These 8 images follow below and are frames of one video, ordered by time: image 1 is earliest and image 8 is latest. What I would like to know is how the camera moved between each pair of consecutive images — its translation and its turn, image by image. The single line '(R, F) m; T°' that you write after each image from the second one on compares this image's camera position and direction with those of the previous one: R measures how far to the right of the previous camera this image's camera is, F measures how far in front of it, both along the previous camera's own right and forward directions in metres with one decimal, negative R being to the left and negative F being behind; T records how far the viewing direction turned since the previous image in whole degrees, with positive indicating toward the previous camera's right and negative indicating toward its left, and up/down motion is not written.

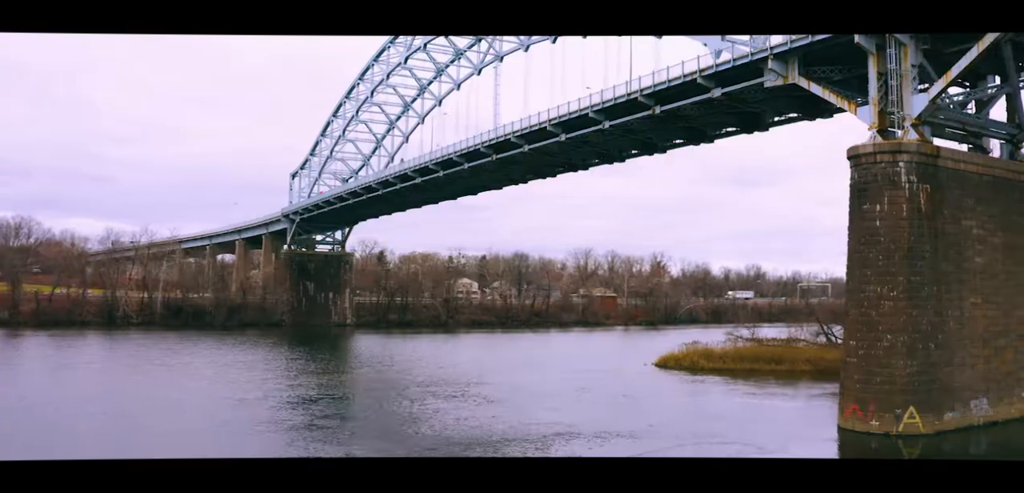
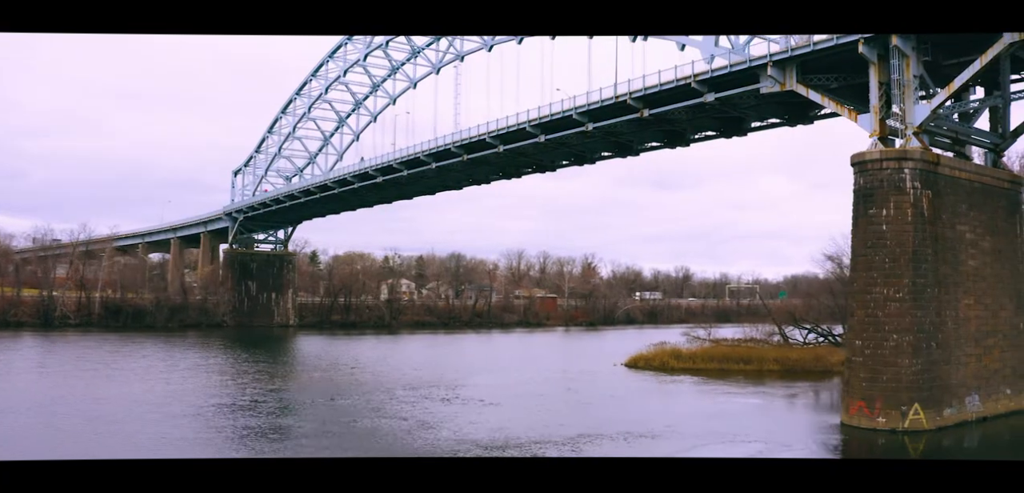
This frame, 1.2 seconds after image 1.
(-1.8, +0.2) m; +6°
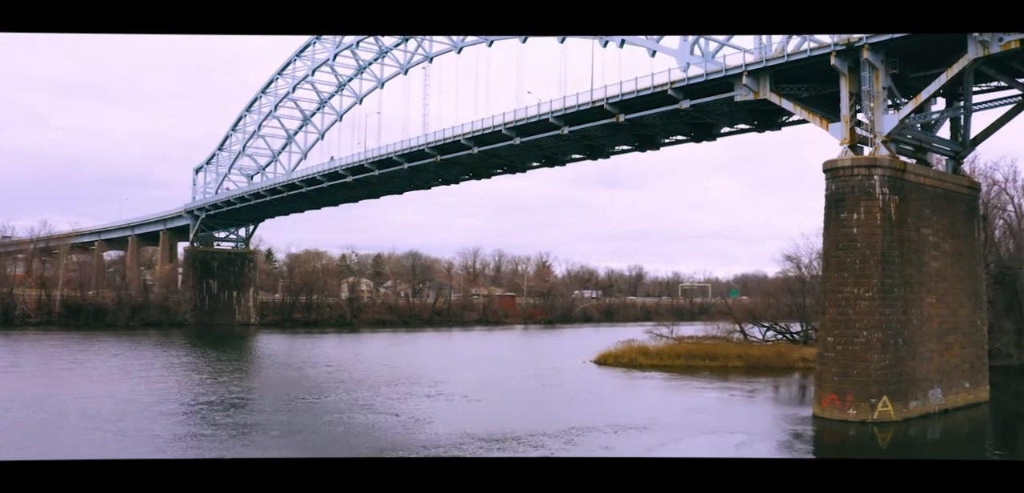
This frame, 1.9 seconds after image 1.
(-0.8, -0.5) m; +4°
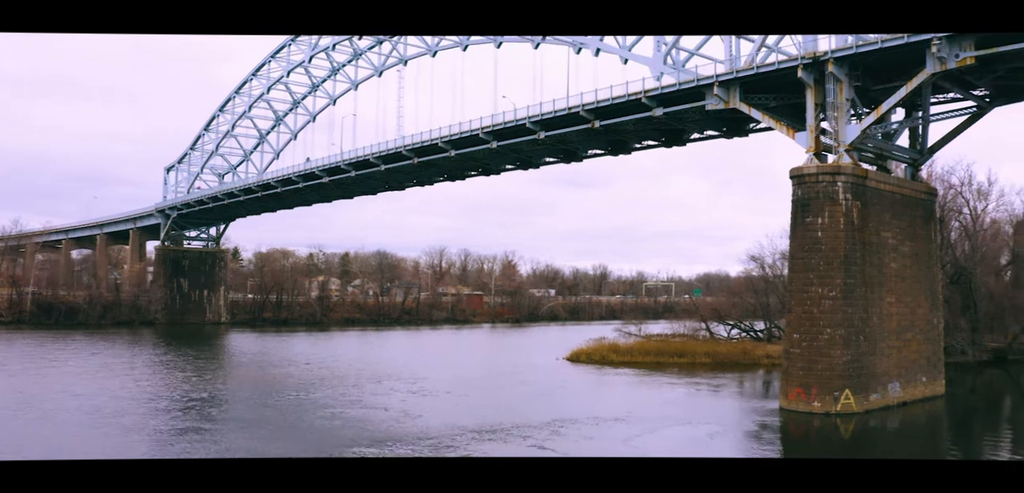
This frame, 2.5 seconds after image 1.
(-0.5, -0.7) m; +3°
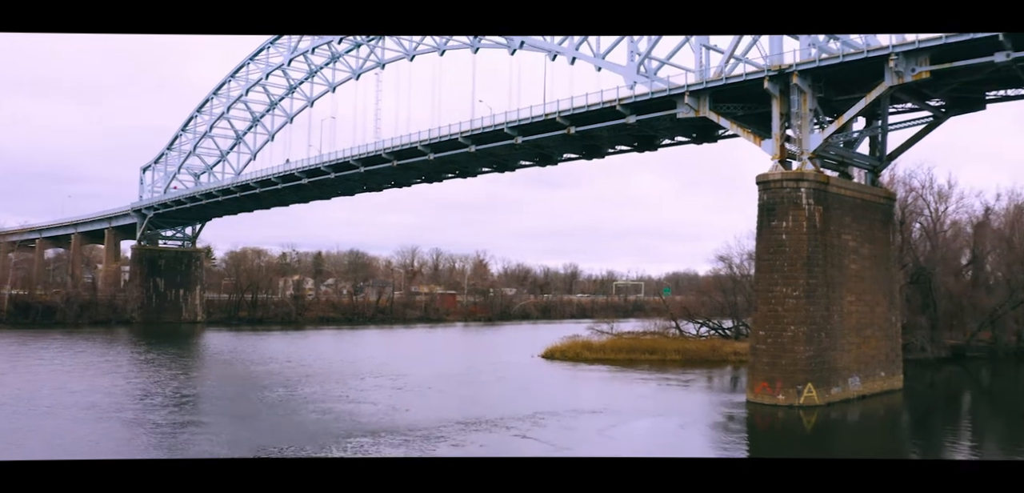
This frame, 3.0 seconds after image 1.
(-0.3, -0.8) m; +2°
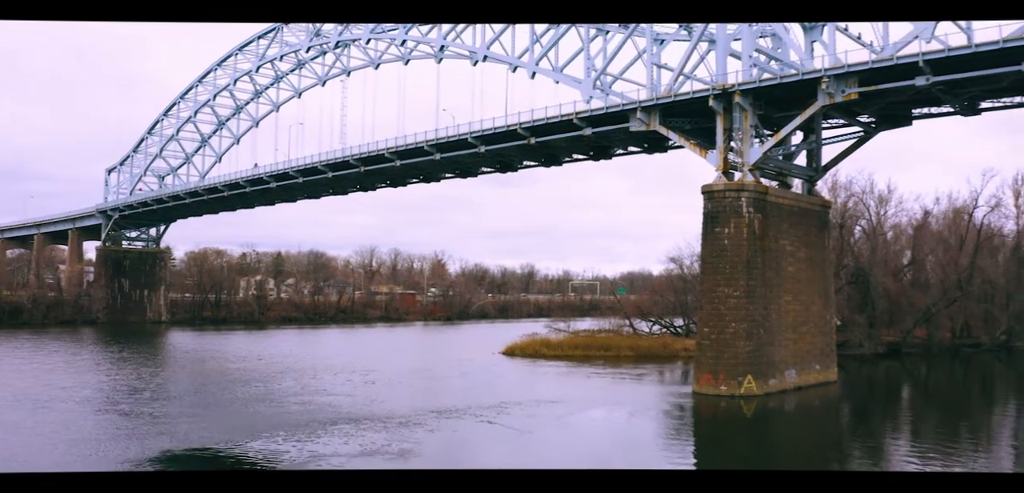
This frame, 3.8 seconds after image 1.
(-0.3, -1.5) m; +3°
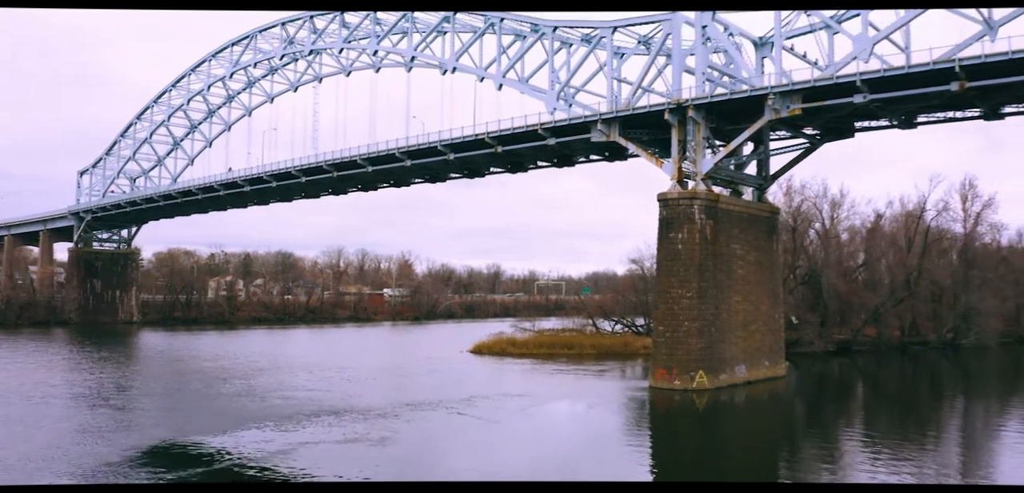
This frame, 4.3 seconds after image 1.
(-0.1, -1.3) m; +2°
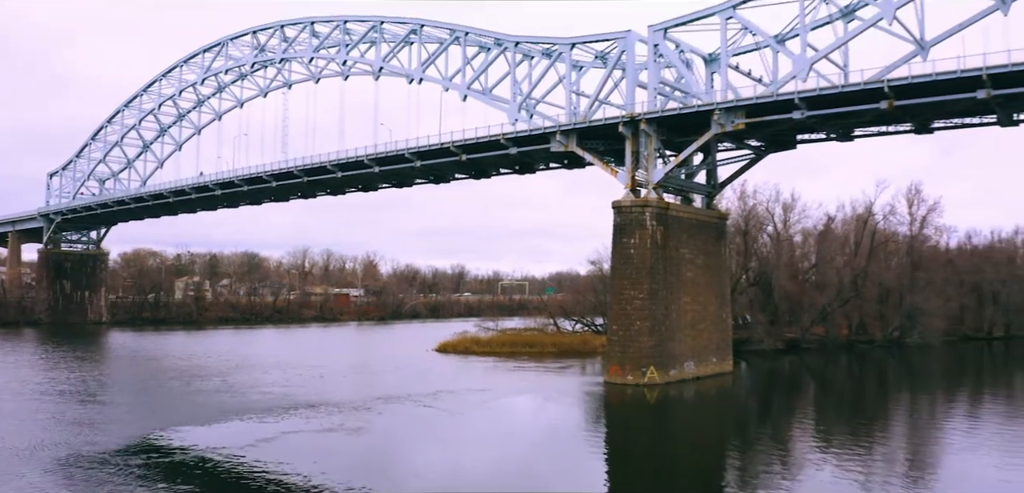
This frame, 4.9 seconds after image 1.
(0.0, -1.4) m; +2°
